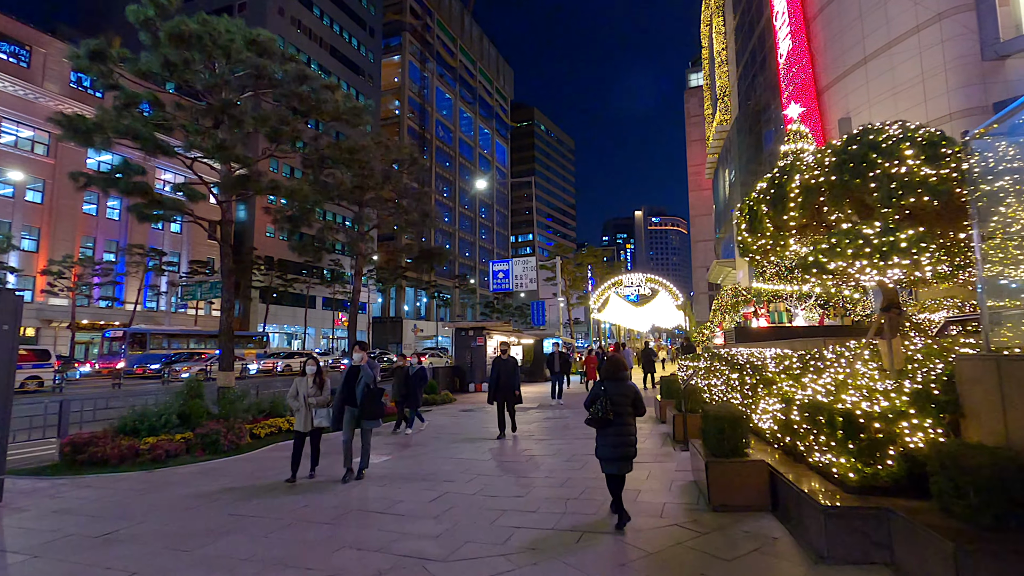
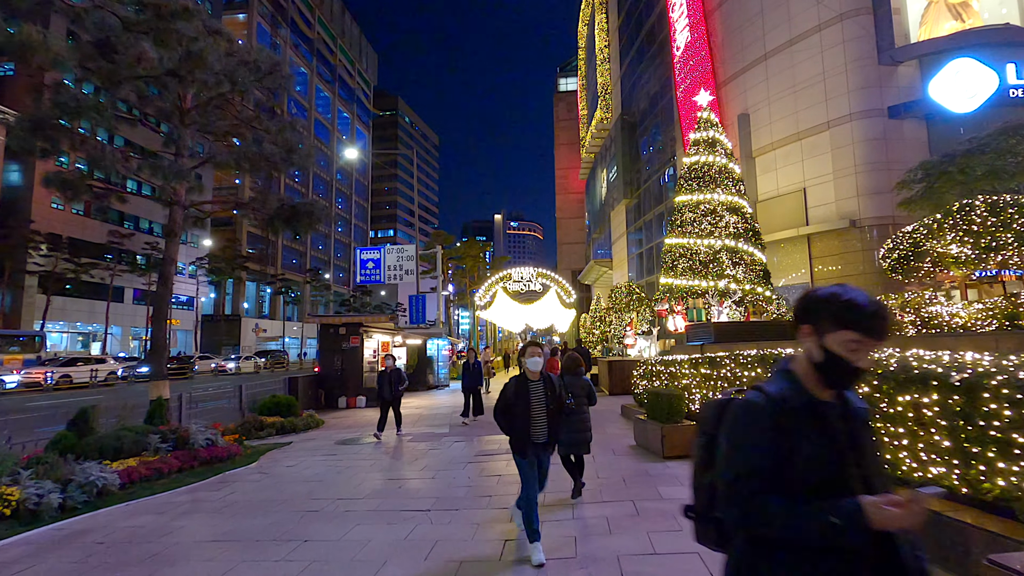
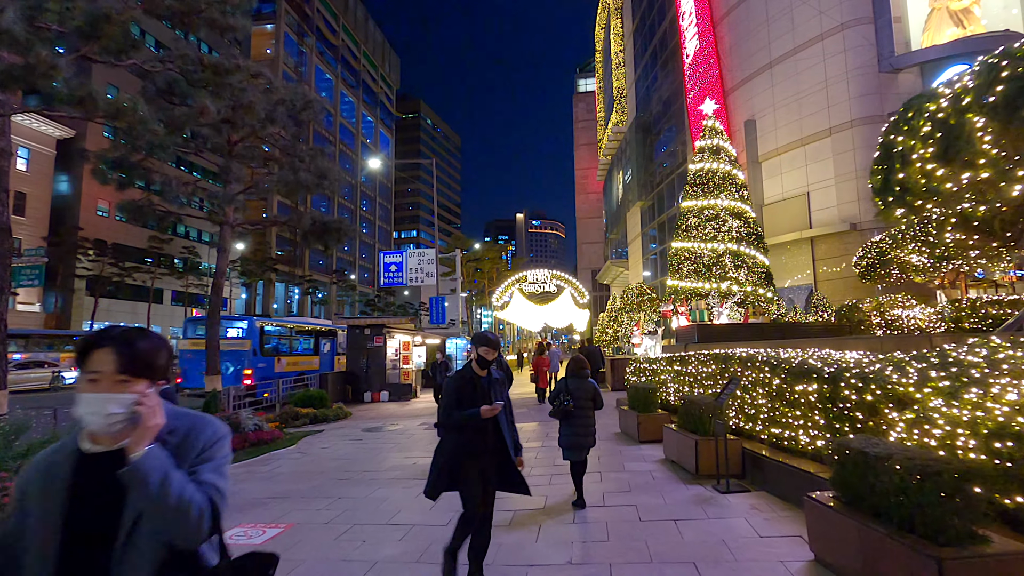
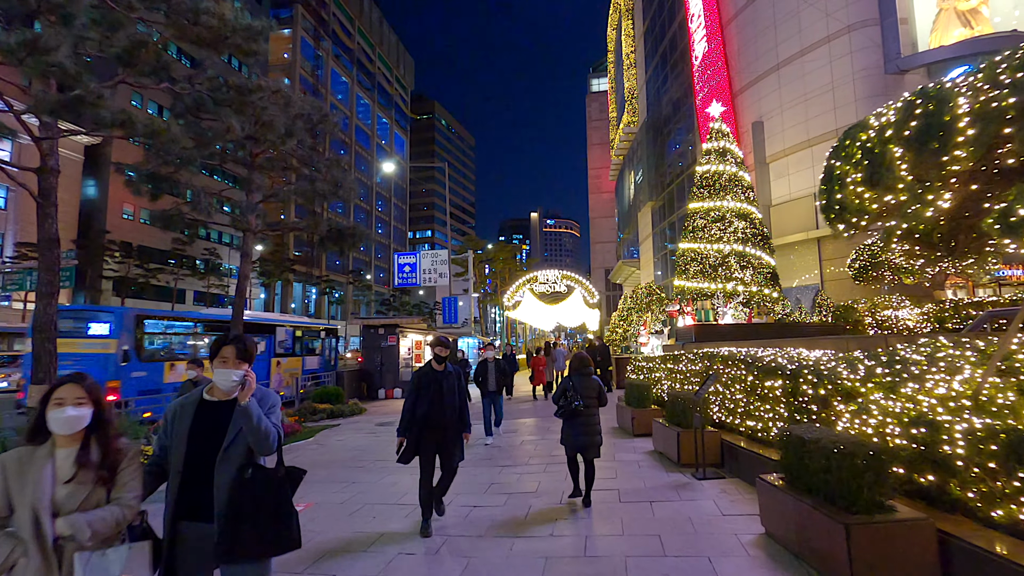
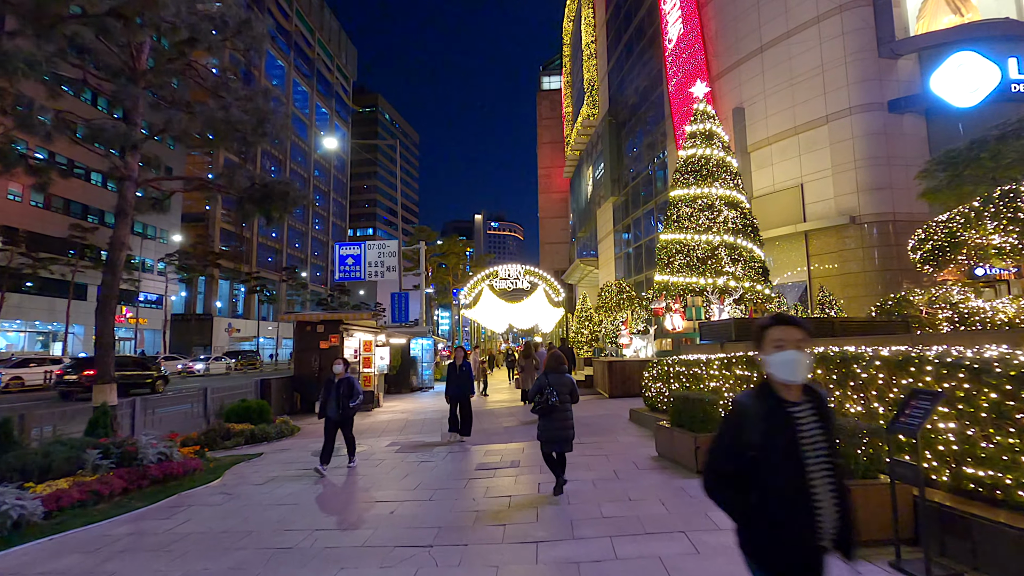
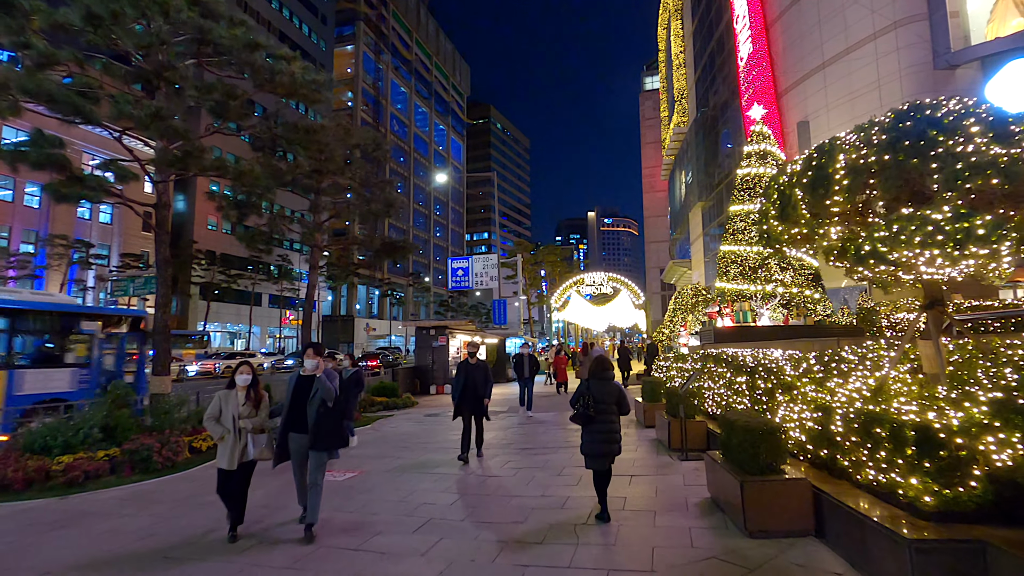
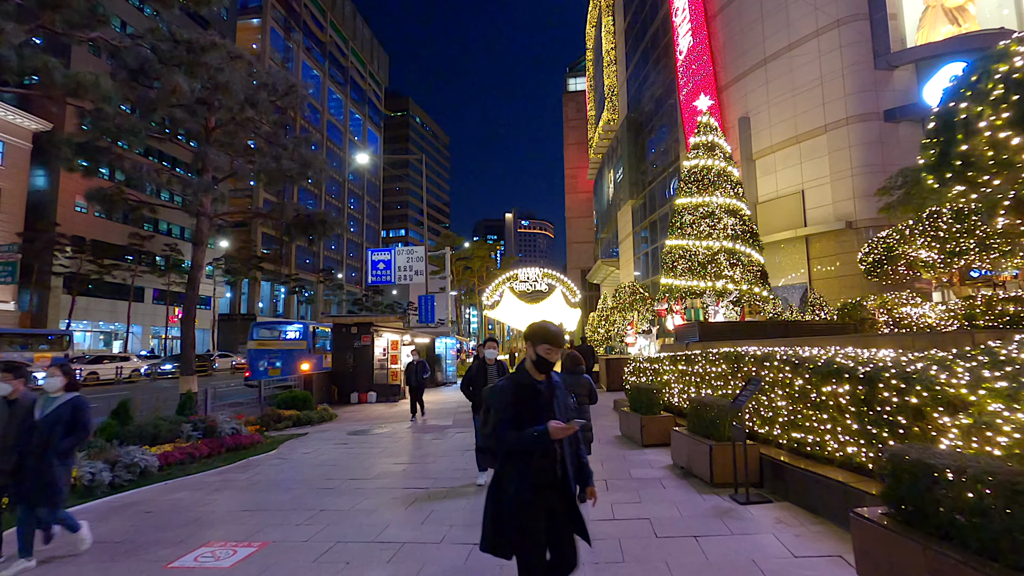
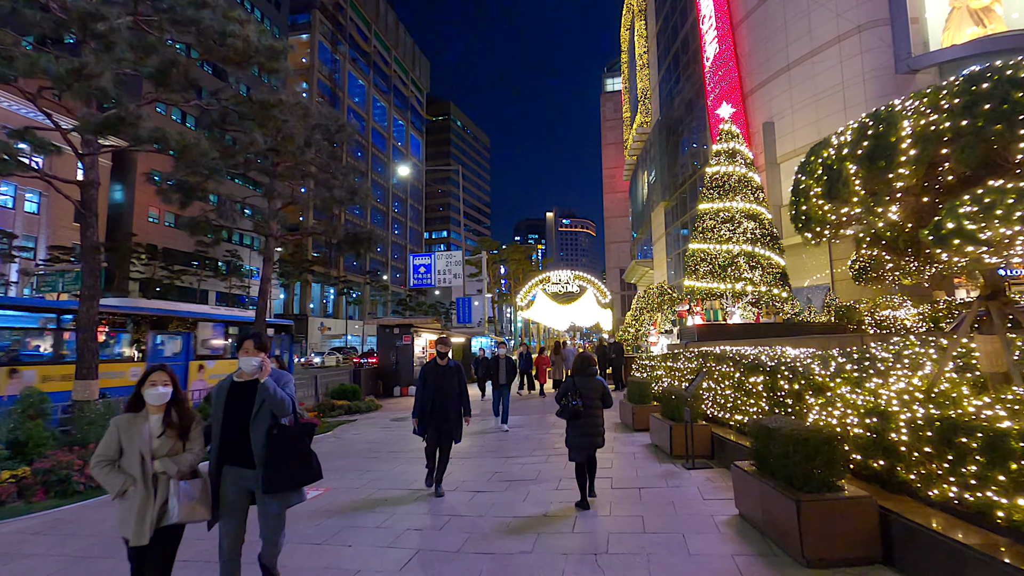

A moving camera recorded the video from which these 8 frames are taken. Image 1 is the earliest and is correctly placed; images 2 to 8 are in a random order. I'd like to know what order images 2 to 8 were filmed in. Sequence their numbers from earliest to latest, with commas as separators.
6, 8, 4, 3, 7, 2, 5
